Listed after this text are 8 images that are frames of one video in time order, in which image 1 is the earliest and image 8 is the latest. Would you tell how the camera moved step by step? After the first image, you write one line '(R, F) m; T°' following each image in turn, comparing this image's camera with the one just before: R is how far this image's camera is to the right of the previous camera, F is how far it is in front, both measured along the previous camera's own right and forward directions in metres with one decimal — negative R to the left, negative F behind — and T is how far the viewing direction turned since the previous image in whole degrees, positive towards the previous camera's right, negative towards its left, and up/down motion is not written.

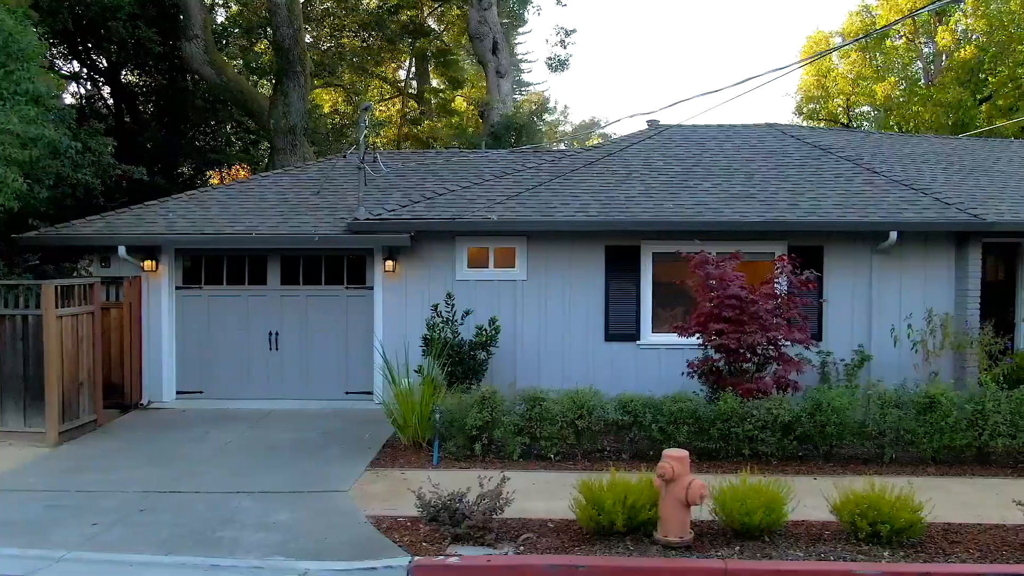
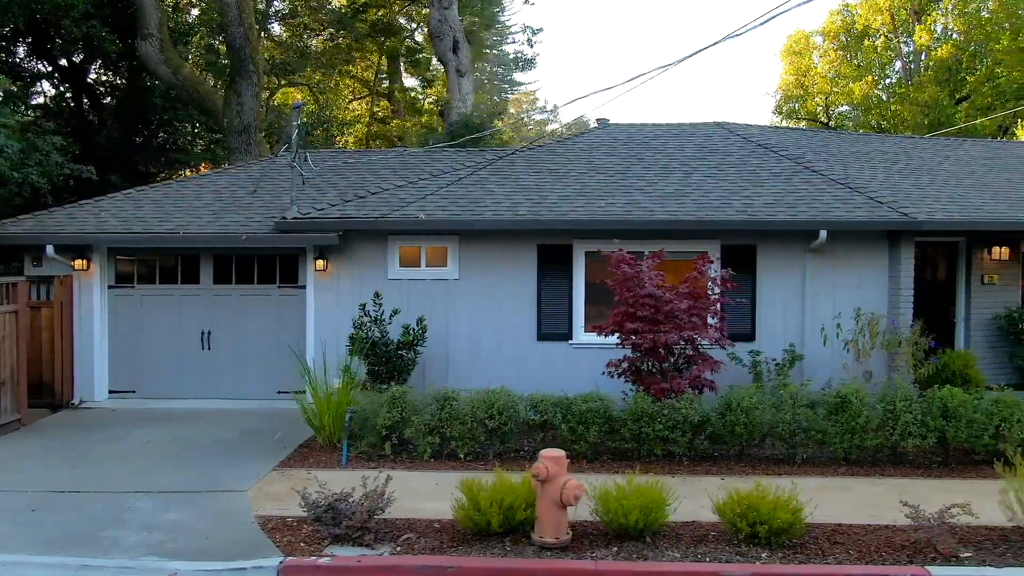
(+0.7, 0.0) m; 0°
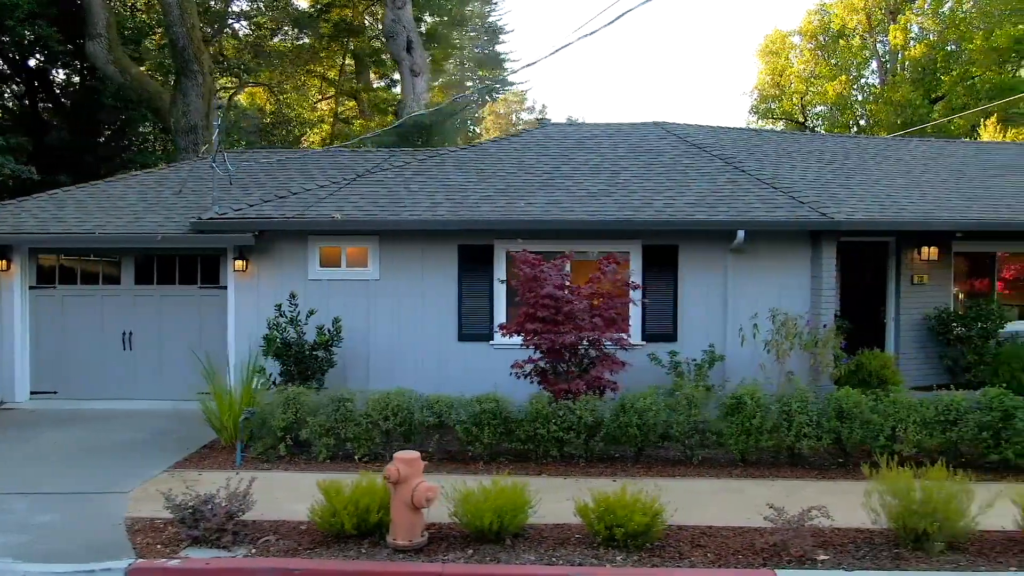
(+0.8, 0.0) m; 0°
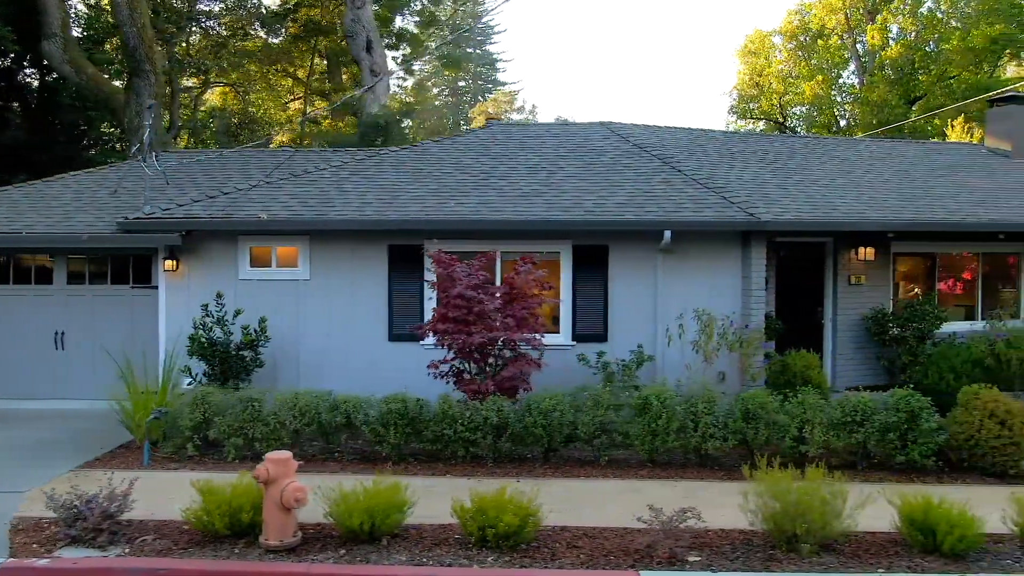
(+0.7, 0.0) m; 0°
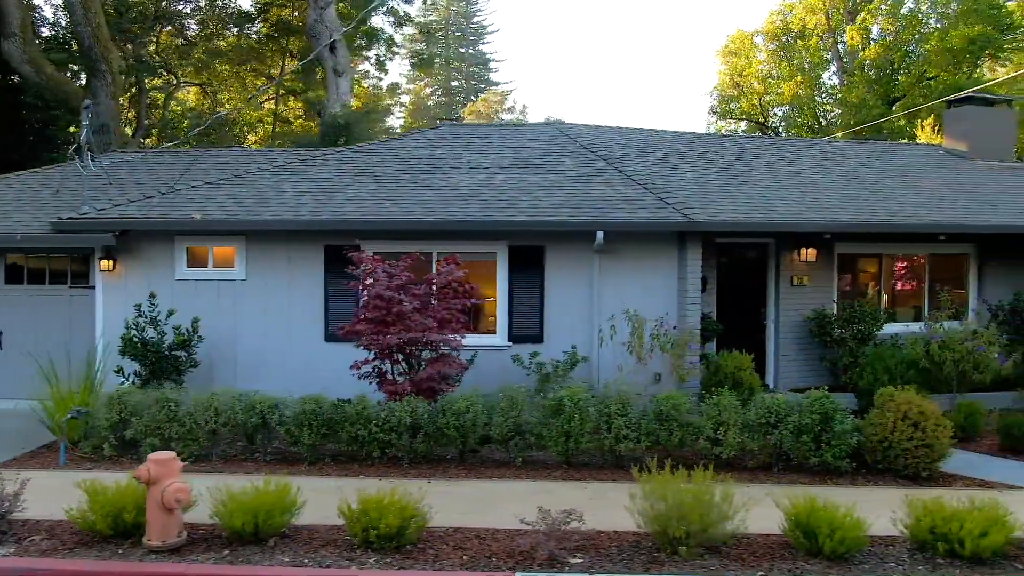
(+0.6, 0.0) m; 0°
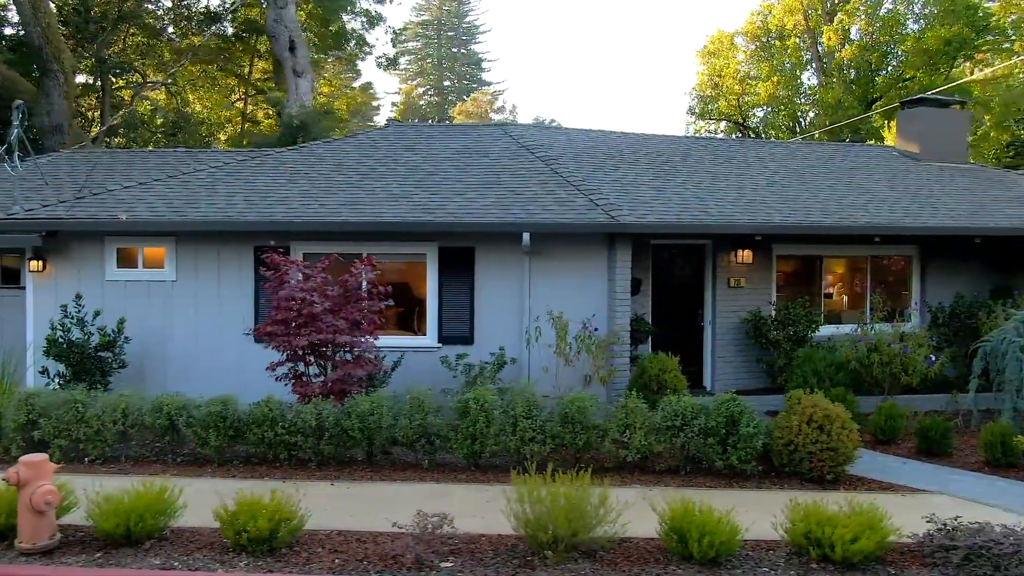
(+0.7, 0.0) m; 0°
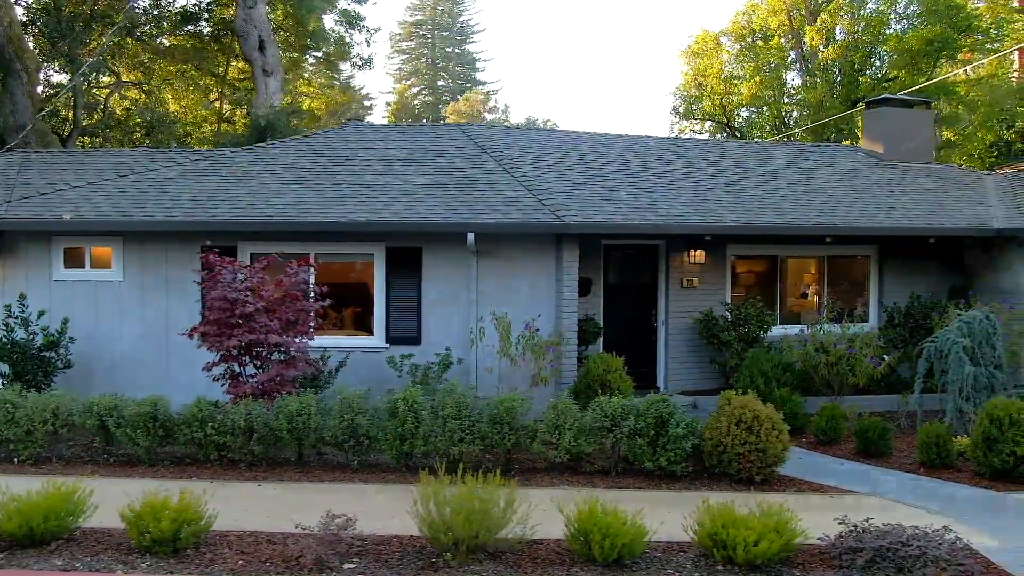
(+0.5, 0.0) m; 0°
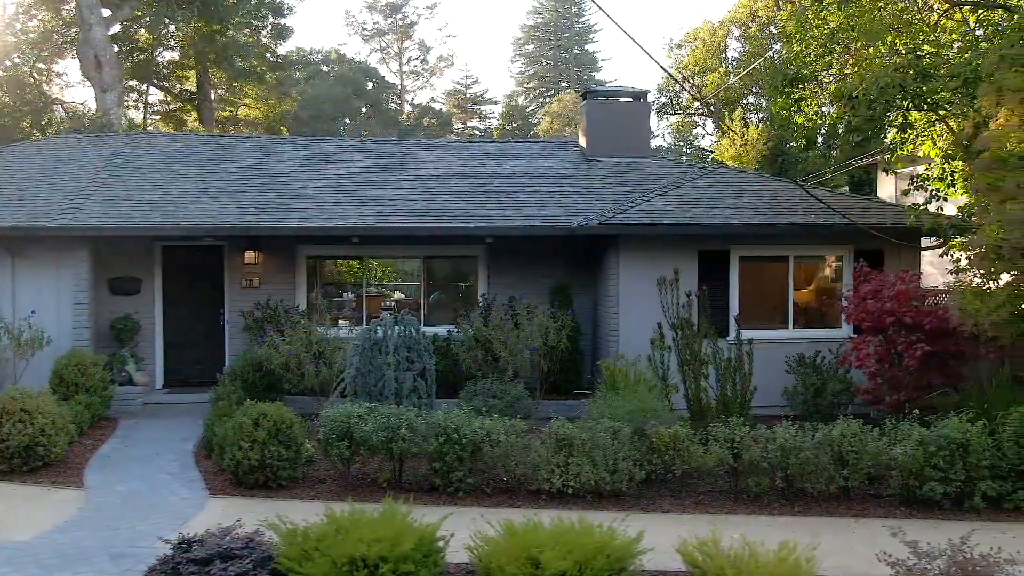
(+0.5, 0.0) m; 0°
